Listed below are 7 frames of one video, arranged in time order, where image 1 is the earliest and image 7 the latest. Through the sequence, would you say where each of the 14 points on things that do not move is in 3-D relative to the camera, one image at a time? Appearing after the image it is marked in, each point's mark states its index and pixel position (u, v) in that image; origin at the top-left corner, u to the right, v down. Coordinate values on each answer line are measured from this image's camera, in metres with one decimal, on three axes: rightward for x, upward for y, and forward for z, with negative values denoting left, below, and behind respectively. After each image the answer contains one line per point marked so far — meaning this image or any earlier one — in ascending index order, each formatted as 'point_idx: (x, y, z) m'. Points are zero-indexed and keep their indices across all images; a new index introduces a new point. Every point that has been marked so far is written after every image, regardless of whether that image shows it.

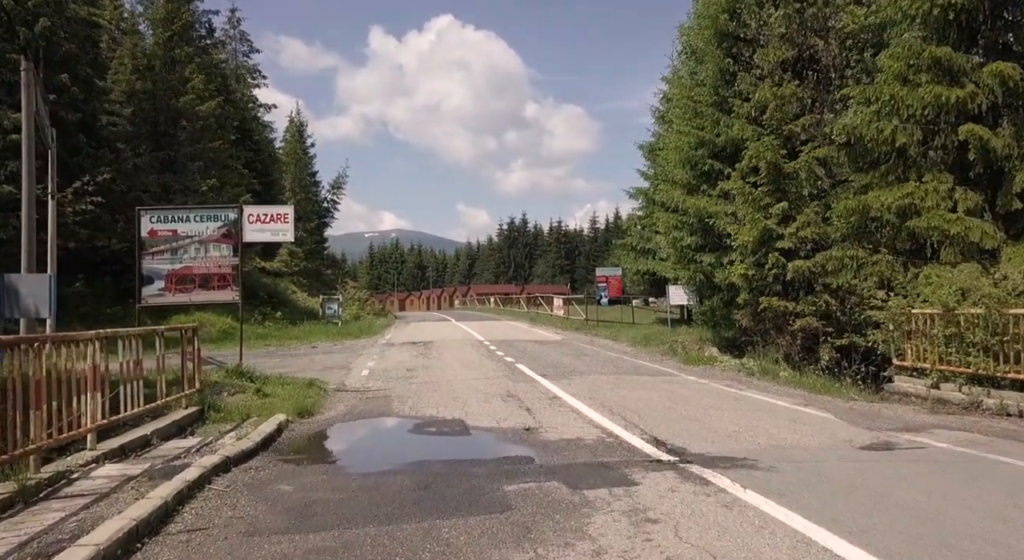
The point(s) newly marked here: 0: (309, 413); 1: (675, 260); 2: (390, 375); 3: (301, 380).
0: (-2.9, -1.9, +9.5) m
1: (+4.7, +0.6, +18.6) m
2: (-2.7, -2.1, +14.6) m
3: (-4.1, -1.9, +12.7) m
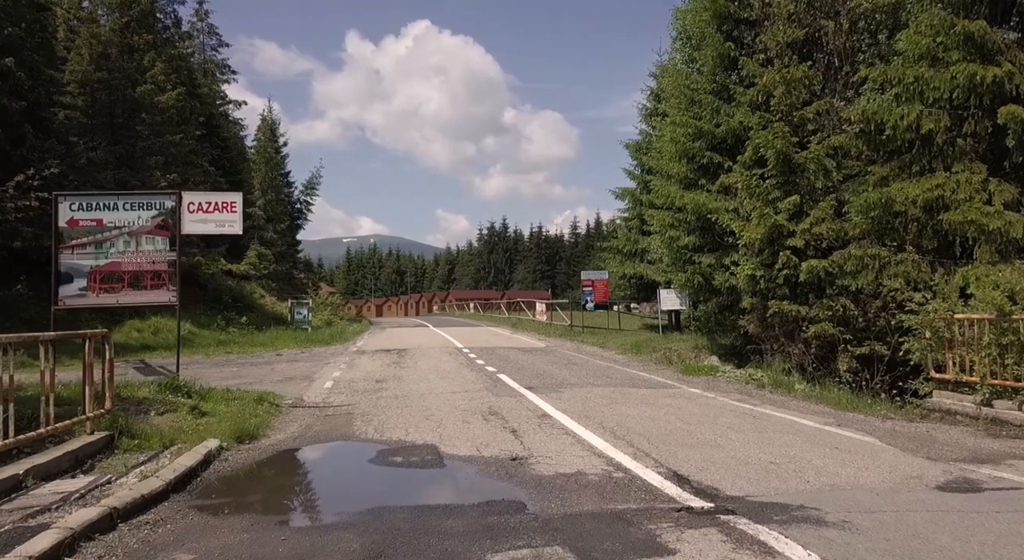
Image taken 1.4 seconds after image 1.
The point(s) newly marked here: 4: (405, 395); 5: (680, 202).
0: (-3.1, -1.9, +7.9) m
1: (+4.2, +0.5, +17.2) m
2: (-3.1, -2.1, +13.0) m
3: (-4.4, -1.9, +11.0) m
4: (-1.9, -2.1, +11.9) m
5: (+4.0, +1.9, +15.7) m
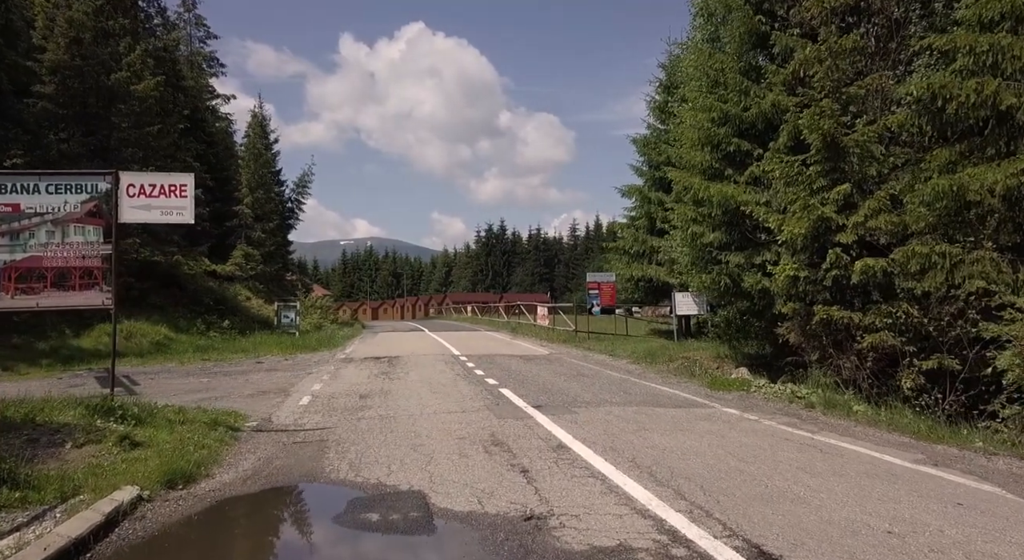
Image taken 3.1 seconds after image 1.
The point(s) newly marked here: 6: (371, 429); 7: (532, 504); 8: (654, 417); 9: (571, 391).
0: (-3.0, -1.9, +6.1) m
1: (+4.3, +0.4, +15.5) m
2: (-3.0, -2.1, +11.2) m
3: (-4.3, -1.9, +9.2) m
4: (-1.8, -2.1, +10.1) m
5: (+4.1, +1.8, +14.0) m
6: (-1.9, -2.1, +9.1) m
7: (+0.2, -1.9, +5.5) m
8: (+2.1, -2.0, +9.6) m
9: (+1.1, -2.1, +12.3) m
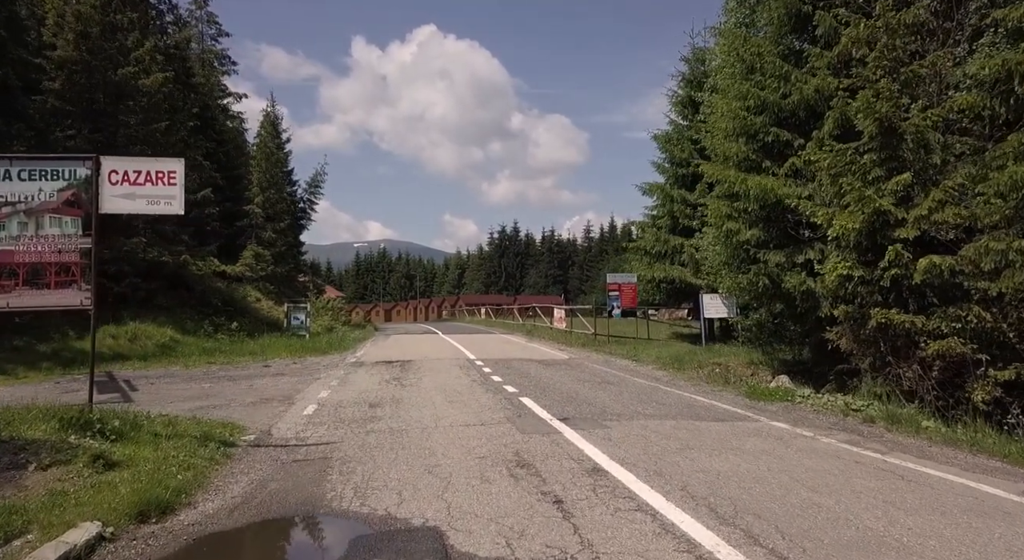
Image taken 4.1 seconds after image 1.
0: (-2.8, -1.8, +5.2) m
1: (+4.7, +0.4, +14.5) m
2: (-2.7, -2.1, +10.3) m
3: (-4.0, -1.9, +8.3) m
4: (-1.5, -2.1, +9.2) m
5: (+4.5, +1.8, +13.0) m
6: (-1.6, -2.0, +8.1) m
7: (+0.4, -1.8, +4.5) m
8: (+2.4, -2.0, +8.6) m
9: (+1.5, -2.1, +11.3) m
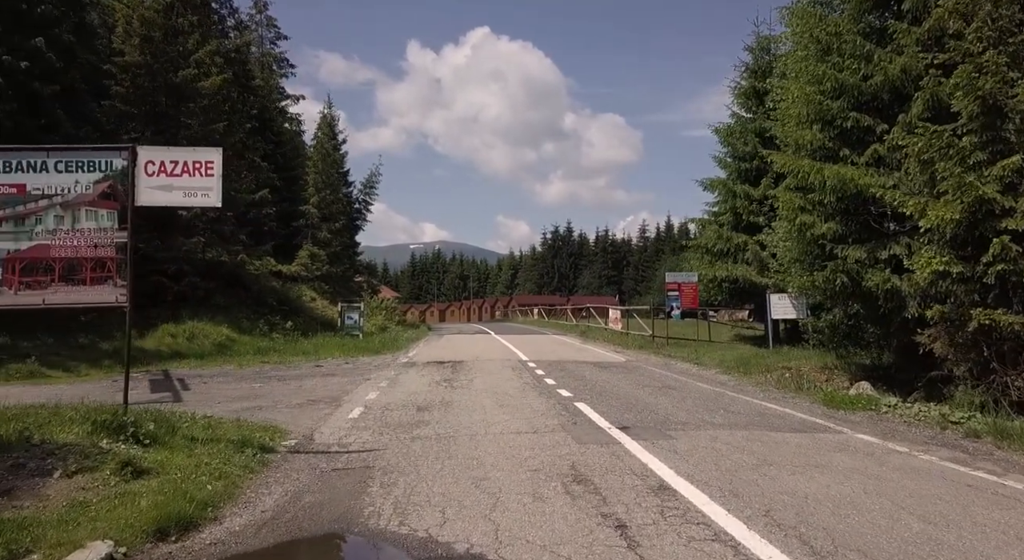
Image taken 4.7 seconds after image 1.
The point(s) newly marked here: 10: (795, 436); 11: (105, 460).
0: (-2.4, -1.8, +4.8) m
1: (+5.8, +0.5, +13.4) m
2: (-1.8, -2.1, +9.8) m
3: (-3.3, -1.9, +8.0) m
4: (-0.8, -2.0, +8.6) m
5: (+5.6, +1.9, +11.9) m
6: (-1.0, -2.0, +7.6) m
7: (+0.8, -1.8, +3.8) m
8: (+3.1, -1.9, +7.7) m
9: (+2.3, -2.0, +10.5) m
10: (+3.6, -2.0, +8.4) m
11: (-3.6, -1.6, +5.8) m
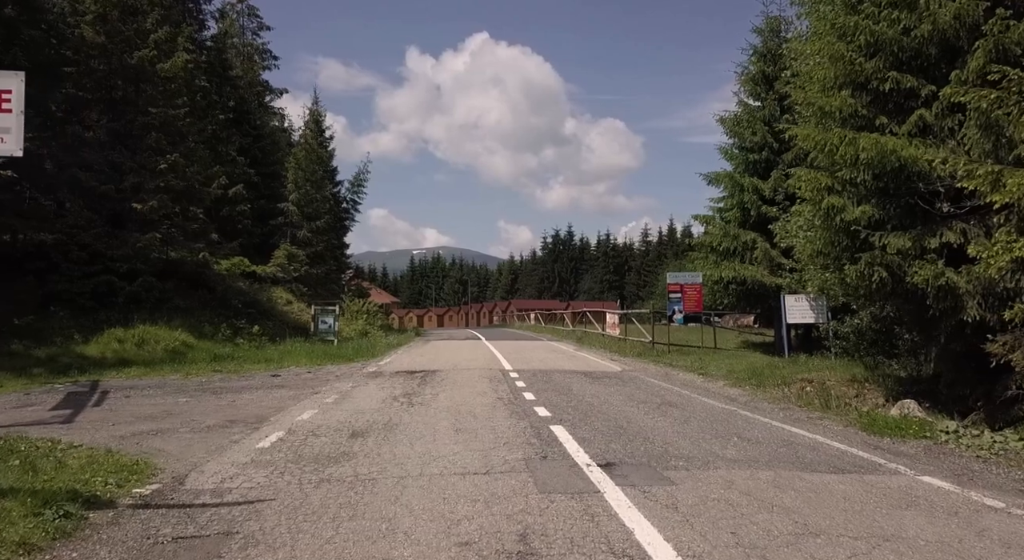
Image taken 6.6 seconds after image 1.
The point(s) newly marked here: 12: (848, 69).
0: (-2.9, -1.6, +2.6) m
1: (+5.3, +0.5, +11.2) m
2: (-2.4, -2.0, +7.7) m
3: (-3.9, -1.7, +5.8) m
4: (-1.3, -1.9, +6.5) m
5: (+5.0, +2.0, +9.7) m
6: (-1.5, -1.9, +5.4) m
7: (+0.2, -1.6, +1.6) m
8: (+2.5, -1.8, +5.5) m
9: (+1.8, -1.9, +8.3) m
10: (+3.0, -1.9, +6.2) m
11: (-4.2, -1.5, +3.7) m
12: (+5.4, +3.4, +10.6) m
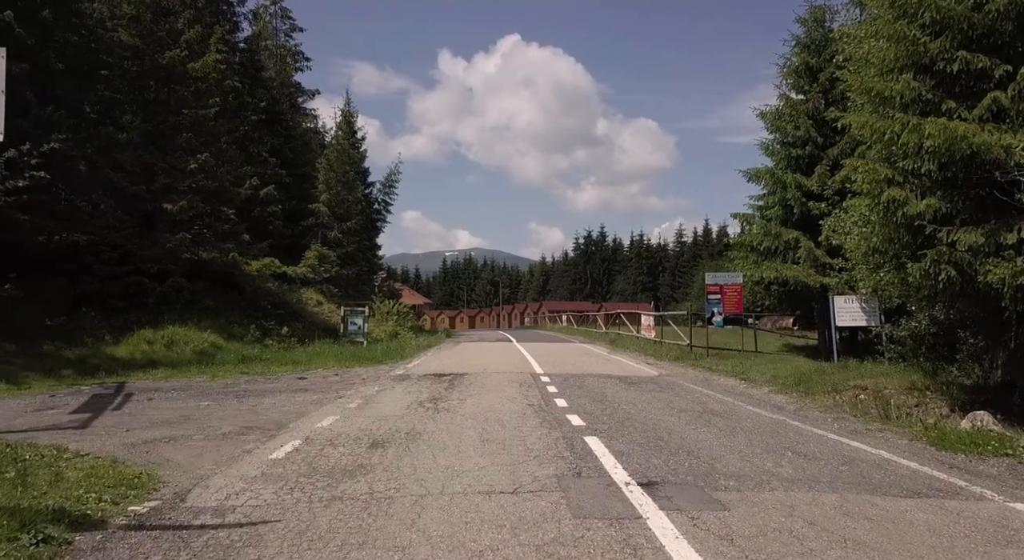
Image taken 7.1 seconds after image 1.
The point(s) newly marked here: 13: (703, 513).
0: (-2.8, -1.6, +2.1) m
1: (+5.8, +0.5, +10.3) m
2: (-2.0, -2.0, +7.1) m
3: (-3.6, -1.7, +5.4) m
4: (-1.0, -1.9, +5.9) m
5: (+5.5, +2.0, +8.9) m
6: (-1.3, -1.9, +4.8) m
7: (+0.2, -1.6, +1.0) m
8: (+2.7, -1.8, +4.8) m
9: (+2.2, -1.9, +7.5) m
10: (+3.3, -1.9, +5.4) m
11: (-4.0, -1.4, +3.2) m
12: (+5.8, +3.4, +9.7) m
13: (+1.5, -1.8, +5.2) m
